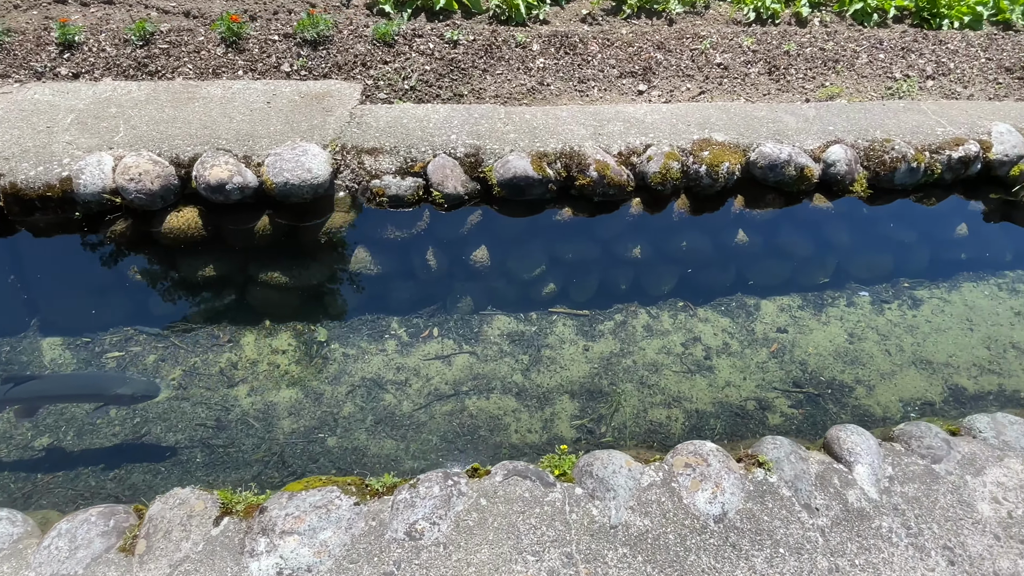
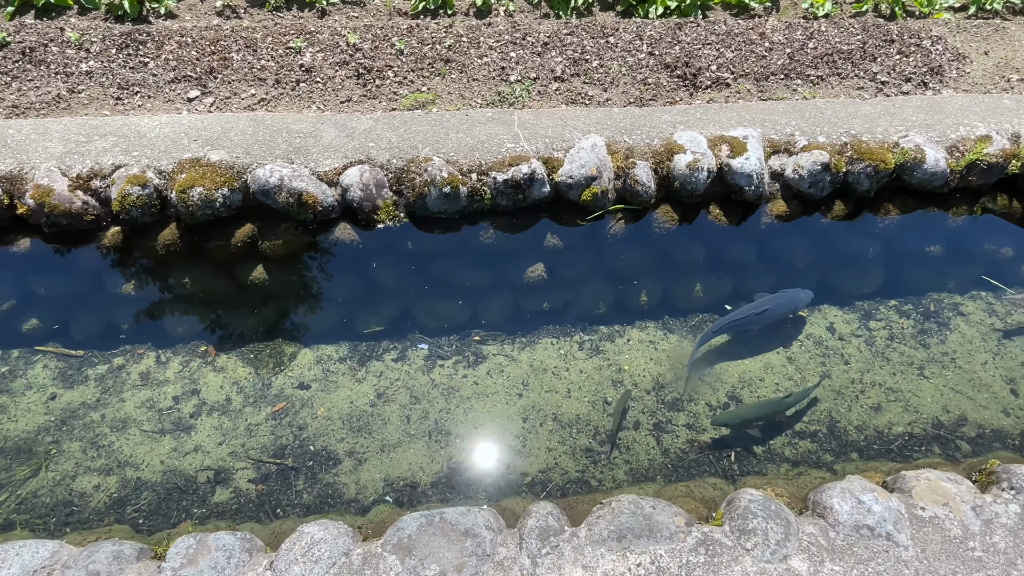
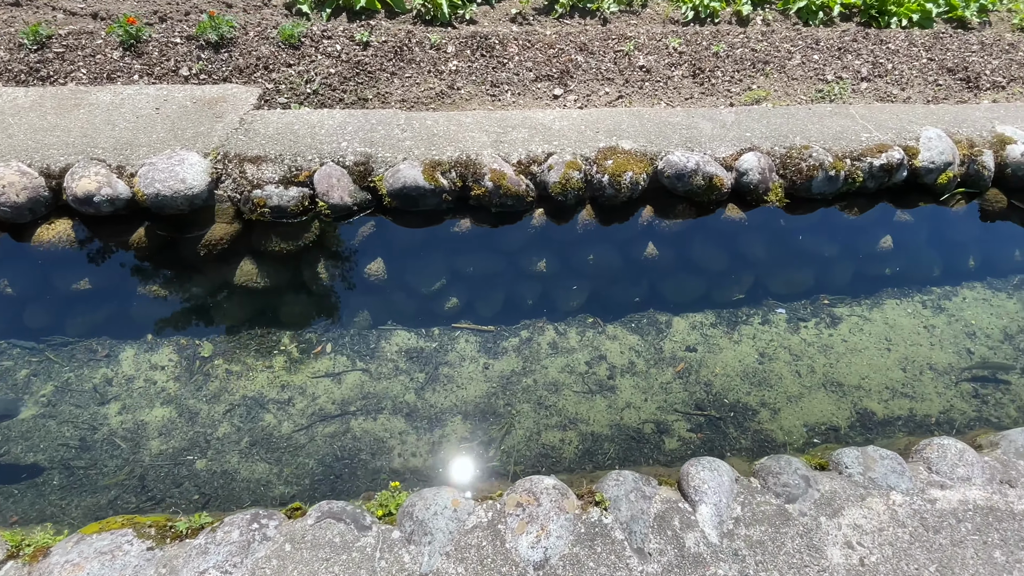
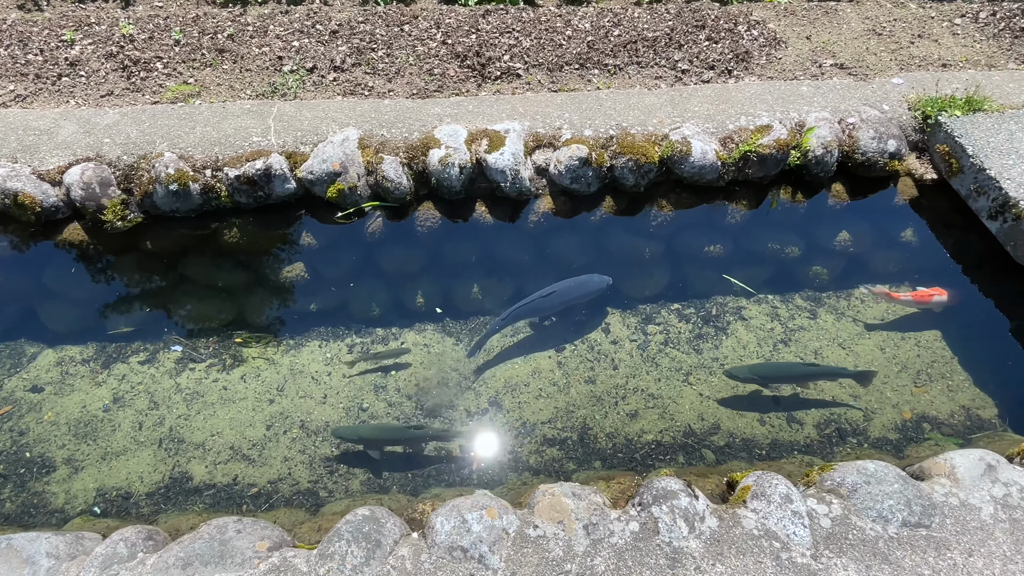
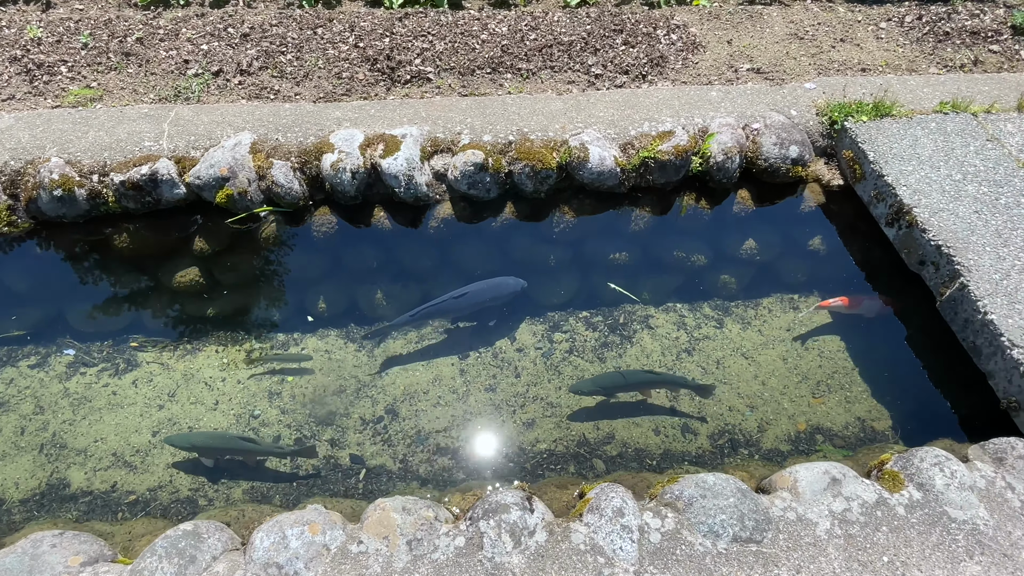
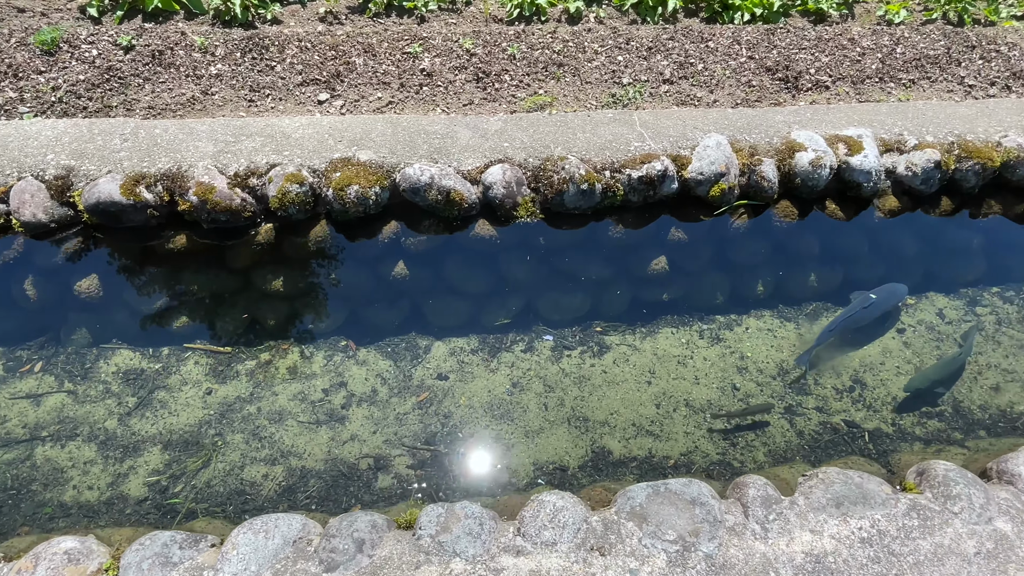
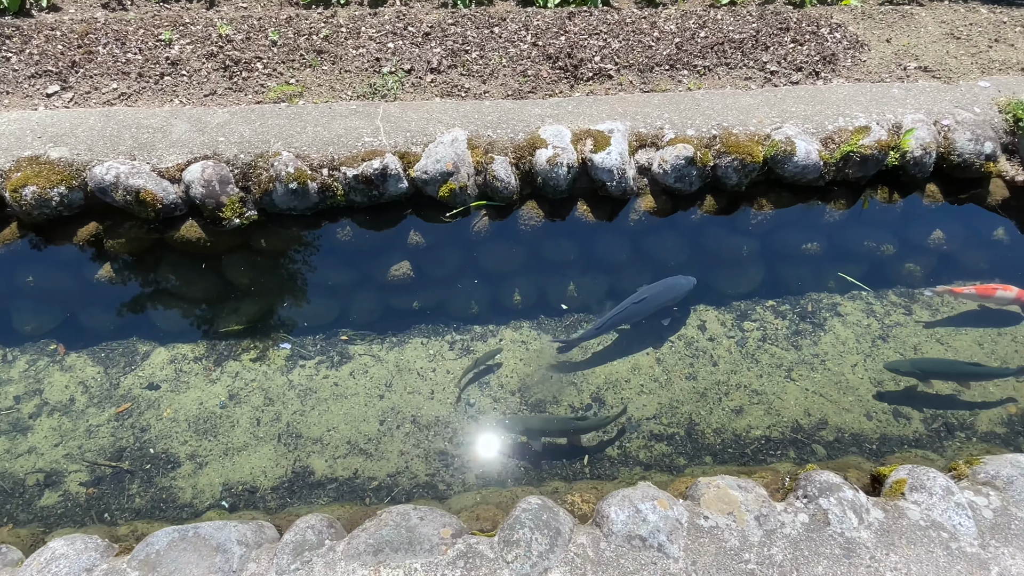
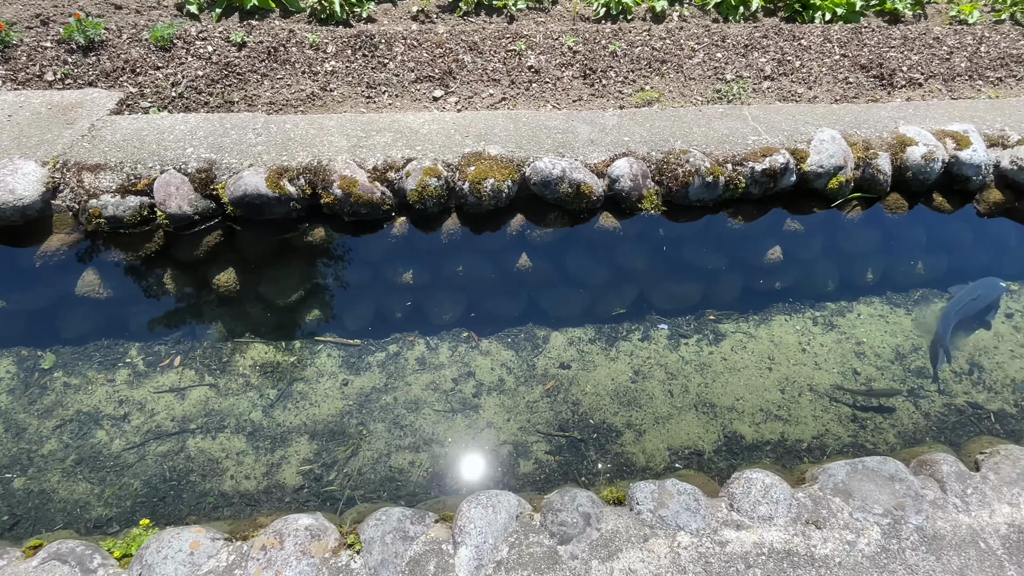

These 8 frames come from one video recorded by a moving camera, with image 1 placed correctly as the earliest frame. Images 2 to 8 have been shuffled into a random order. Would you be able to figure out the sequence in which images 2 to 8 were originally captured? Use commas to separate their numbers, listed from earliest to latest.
3, 8, 6, 2, 7, 4, 5
